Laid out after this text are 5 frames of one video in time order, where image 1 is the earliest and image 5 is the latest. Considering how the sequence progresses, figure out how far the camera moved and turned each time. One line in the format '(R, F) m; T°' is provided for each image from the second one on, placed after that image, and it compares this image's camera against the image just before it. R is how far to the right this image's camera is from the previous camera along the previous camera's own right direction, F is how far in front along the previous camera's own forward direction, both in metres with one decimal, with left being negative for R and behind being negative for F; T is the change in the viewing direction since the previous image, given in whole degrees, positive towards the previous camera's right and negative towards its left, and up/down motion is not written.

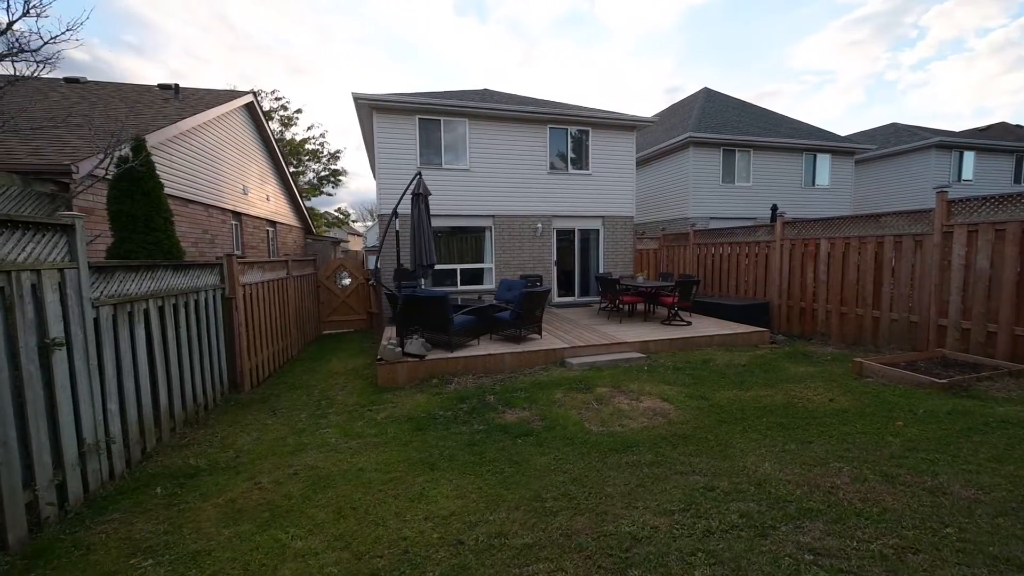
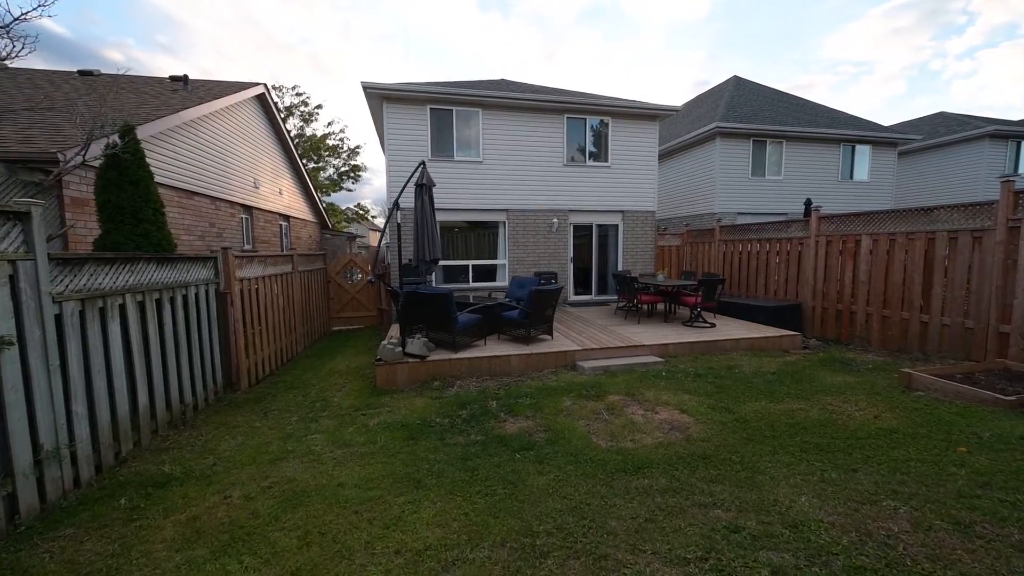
(+0.2, +0.4) m; -3°
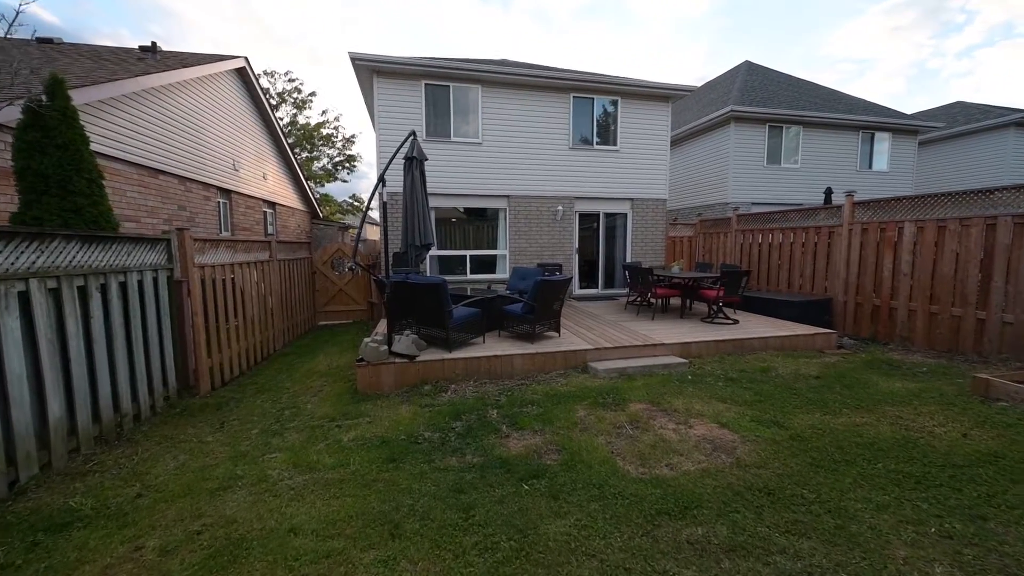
(-0.1, +0.7) m; 0°
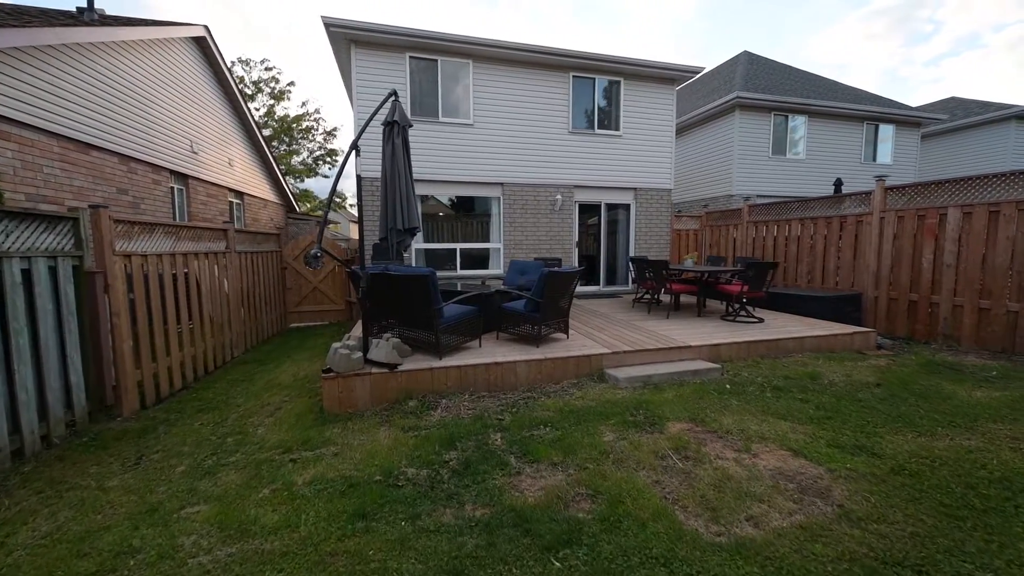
(-0.2, +0.9) m; +2°
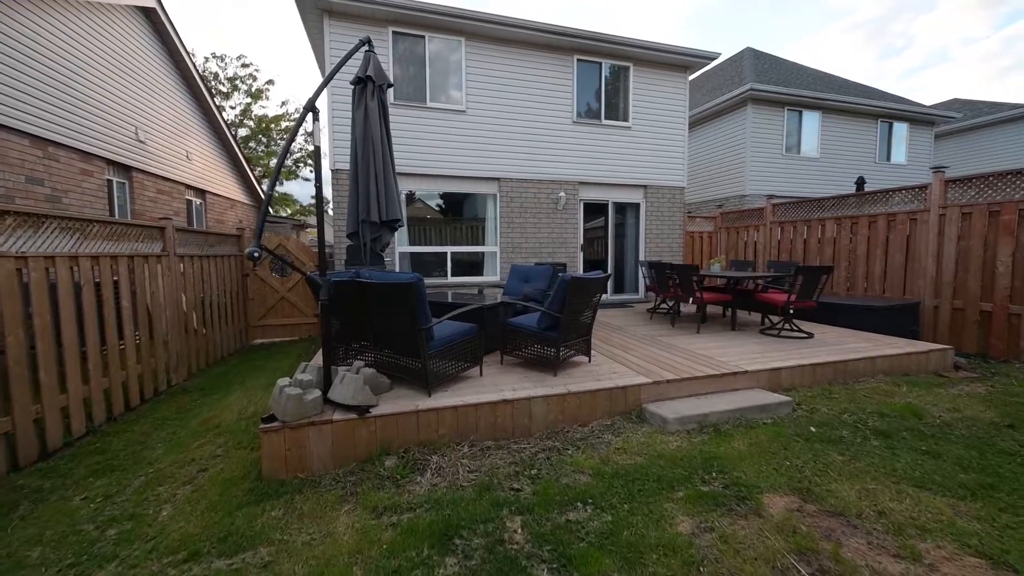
(-0.2, +1.0) m; +2°
